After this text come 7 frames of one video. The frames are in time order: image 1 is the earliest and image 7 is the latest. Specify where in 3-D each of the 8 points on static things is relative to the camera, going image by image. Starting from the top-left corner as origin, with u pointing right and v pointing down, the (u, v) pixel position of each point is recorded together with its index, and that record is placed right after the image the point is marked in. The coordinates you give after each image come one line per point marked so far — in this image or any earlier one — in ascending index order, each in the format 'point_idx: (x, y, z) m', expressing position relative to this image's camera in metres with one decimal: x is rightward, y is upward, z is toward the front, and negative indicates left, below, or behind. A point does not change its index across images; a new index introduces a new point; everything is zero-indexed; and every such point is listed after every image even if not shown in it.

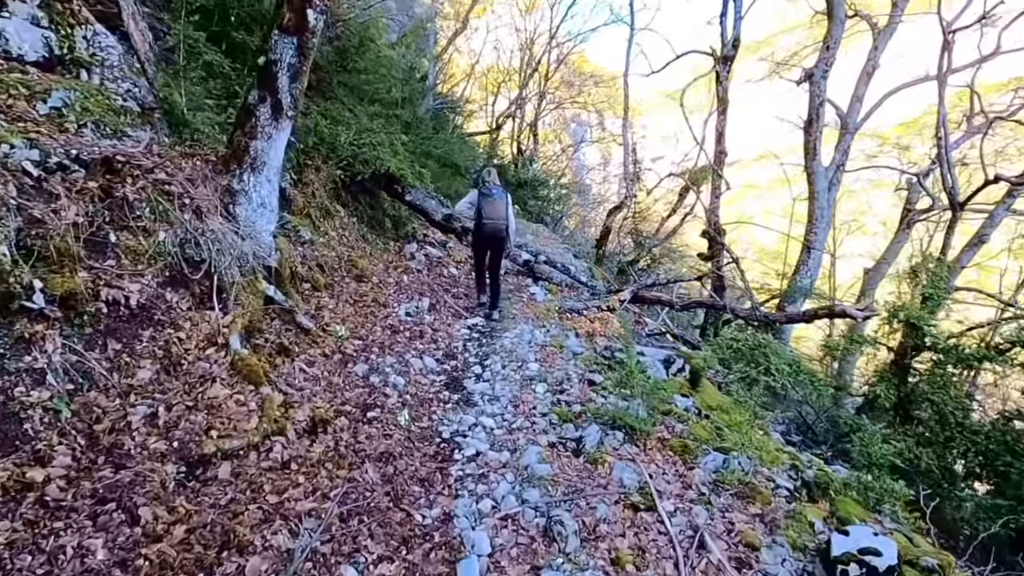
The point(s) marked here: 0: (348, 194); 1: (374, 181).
0: (-2.5, +1.4, +9.7) m
1: (-2.1, +1.7, +9.9) m
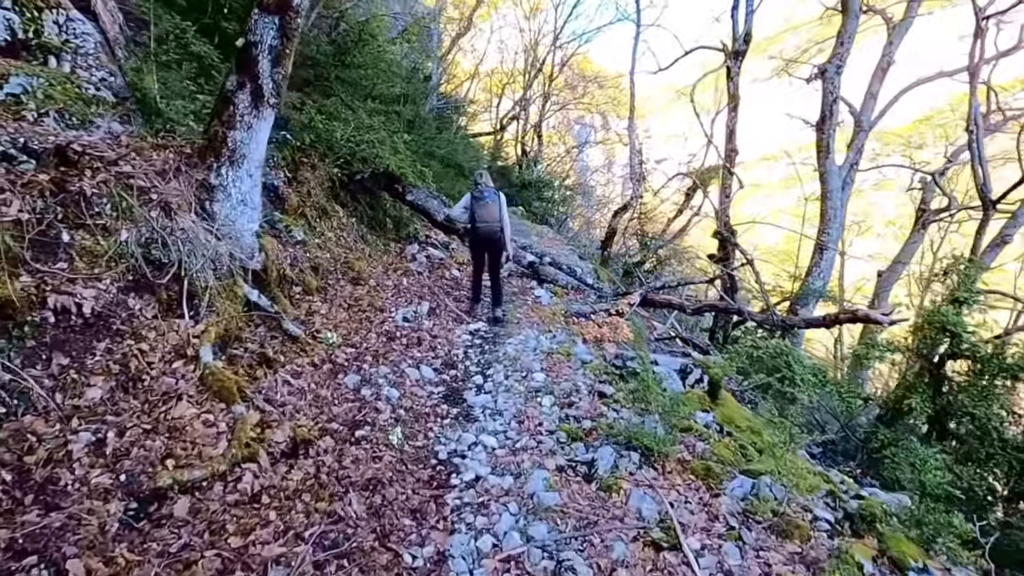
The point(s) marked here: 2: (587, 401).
0: (-2.4, +1.4, +9.3) m
1: (-2.0, +1.6, +9.5) m
2: (+0.6, -0.9, +5.0) m
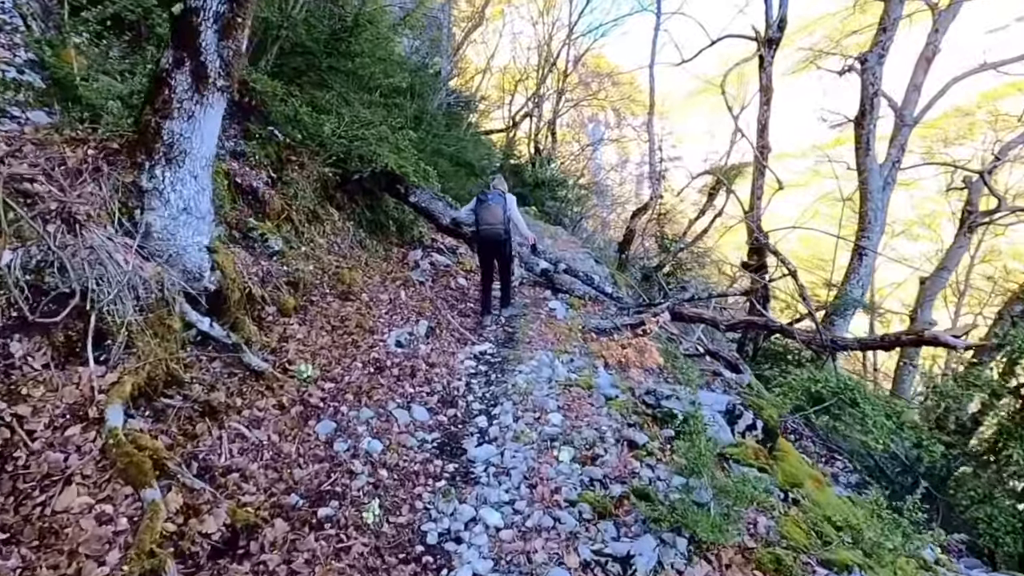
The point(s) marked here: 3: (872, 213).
0: (-2.2, +1.2, +8.4) m
1: (-1.9, +1.5, +8.6) m
2: (+0.7, -1.1, +4.1) m
3: (+7.2, +1.5, +12.7) m
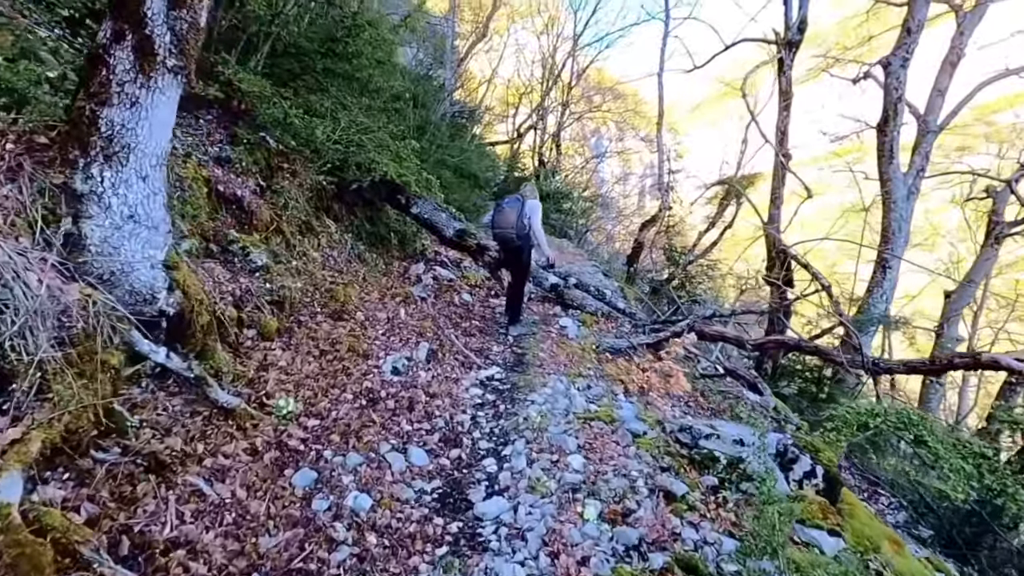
0: (-2.1, +1.0, +7.8) m
1: (-1.8, +1.3, +7.9) m
2: (+0.8, -1.2, +3.4) m
3: (+7.4, +1.2, +12.1) m
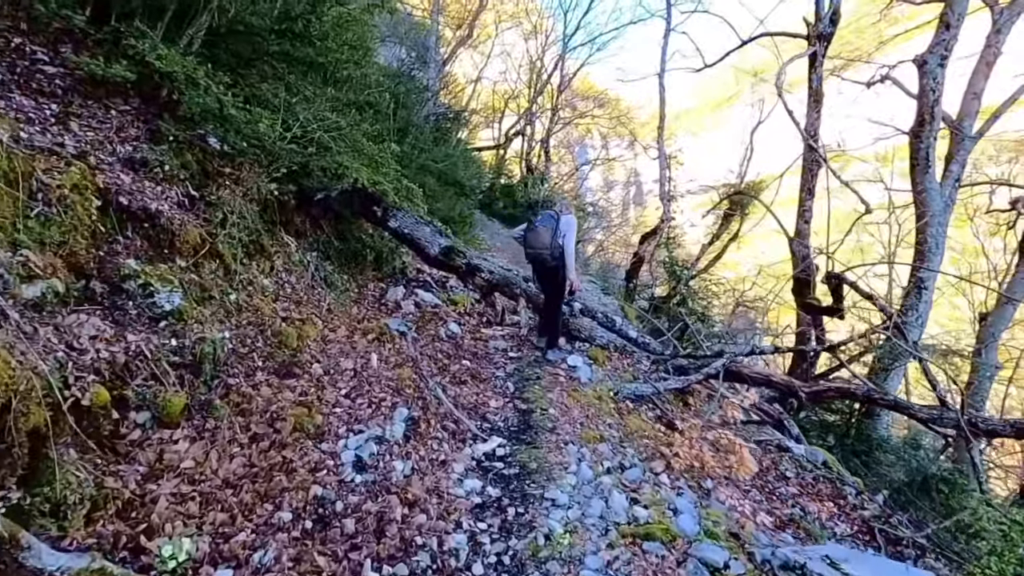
0: (-2.1, +0.7, +6.3) m
1: (-1.7, +0.9, +6.5) m
2: (+0.9, -1.5, +2.0) m
3: (+7.3, +0.8, +10.8) m
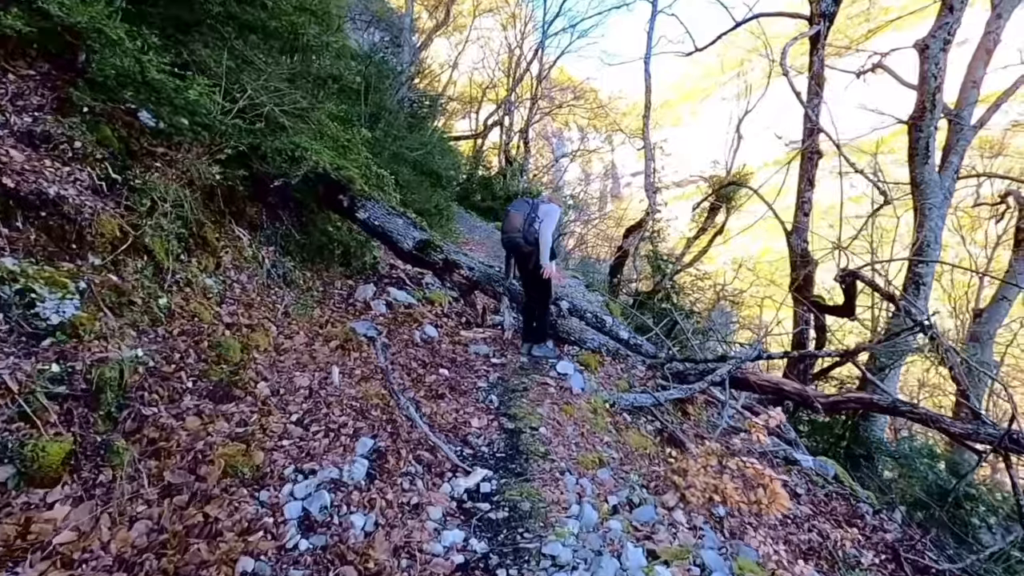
0: (-2.3, +0.7, +5.5) m
1: (-1.9, +0.9, +5.6) m
2: (+0.9, -1.5, +1.2) m
3: (+6.9, +0.9, +10.3) m
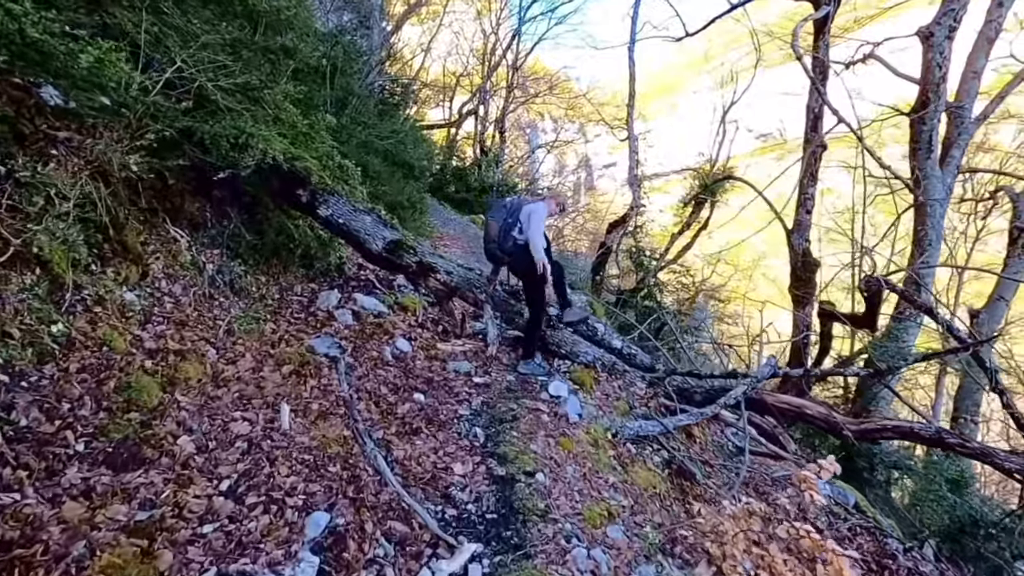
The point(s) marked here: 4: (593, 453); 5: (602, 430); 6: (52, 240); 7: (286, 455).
0: (-2.3, +0.6, +4.5) m
1: (-2.0, +0.8, +4.7) m
2: (+1.0, -1.7, +0.5) m
3: (+6.6, +0.9, +9.8) m
4: (+0.6, -1.2, +4.5) m
5: (+0.7, -1.2, +4.6) m
6: (-2.5, +0.2, +3.3) m
7: (-1.2, -0.9, +3.3) m
